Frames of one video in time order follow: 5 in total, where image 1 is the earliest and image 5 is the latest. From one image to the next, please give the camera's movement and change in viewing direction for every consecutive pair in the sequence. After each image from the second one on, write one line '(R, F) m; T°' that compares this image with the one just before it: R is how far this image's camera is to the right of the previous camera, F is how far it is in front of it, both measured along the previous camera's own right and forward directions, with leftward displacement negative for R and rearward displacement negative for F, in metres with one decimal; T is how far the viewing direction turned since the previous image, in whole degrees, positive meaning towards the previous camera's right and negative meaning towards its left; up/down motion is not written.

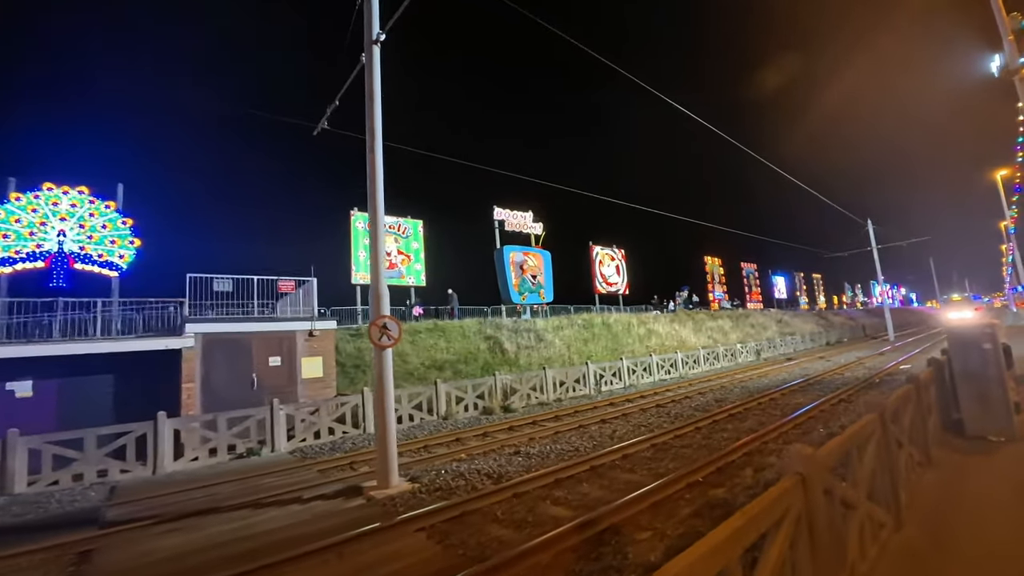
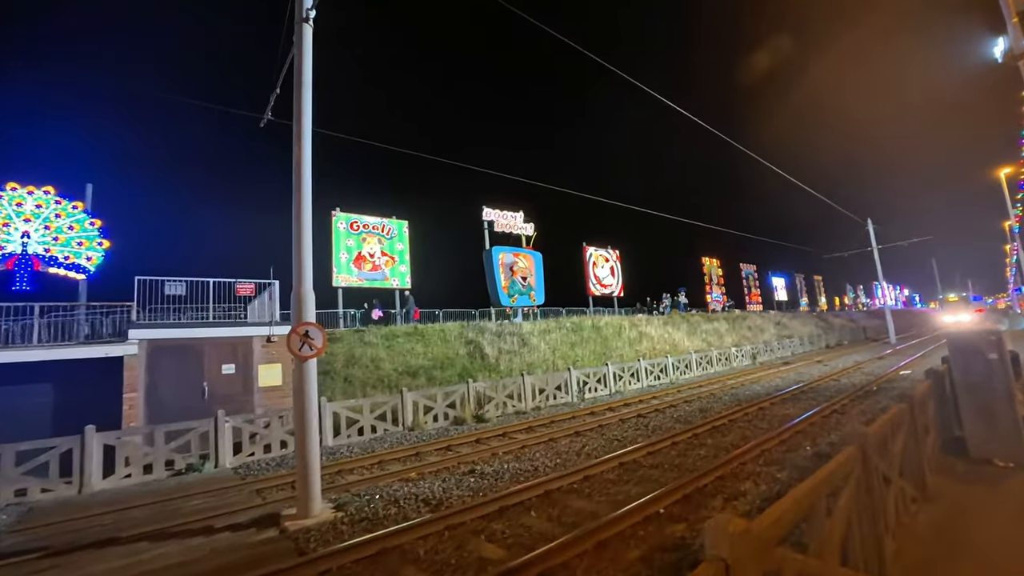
(+0.9, +1.0) m; 0°
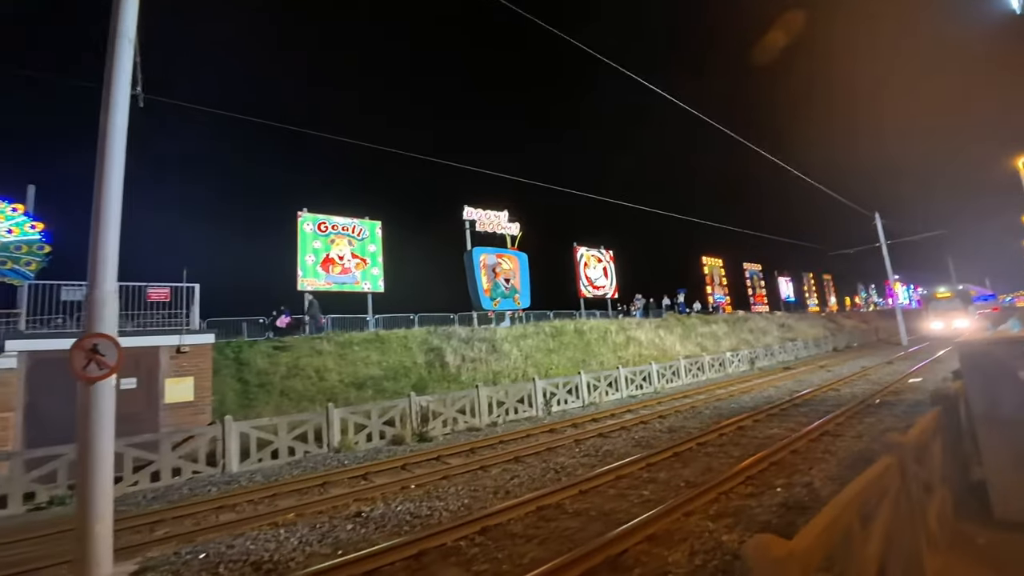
(+1.8, +1.9) m; -1°
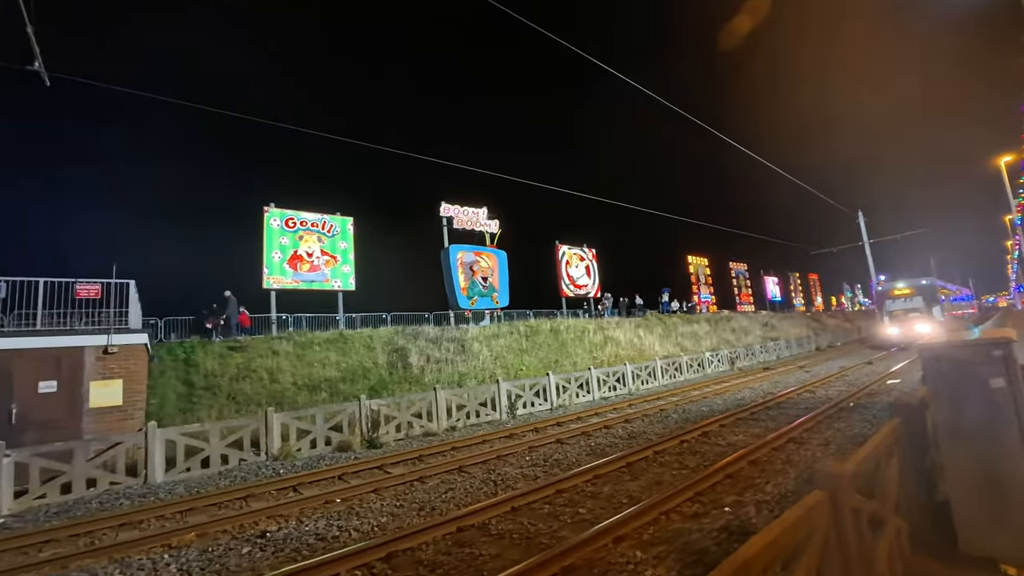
(+0.9, +0.8) m; +1°
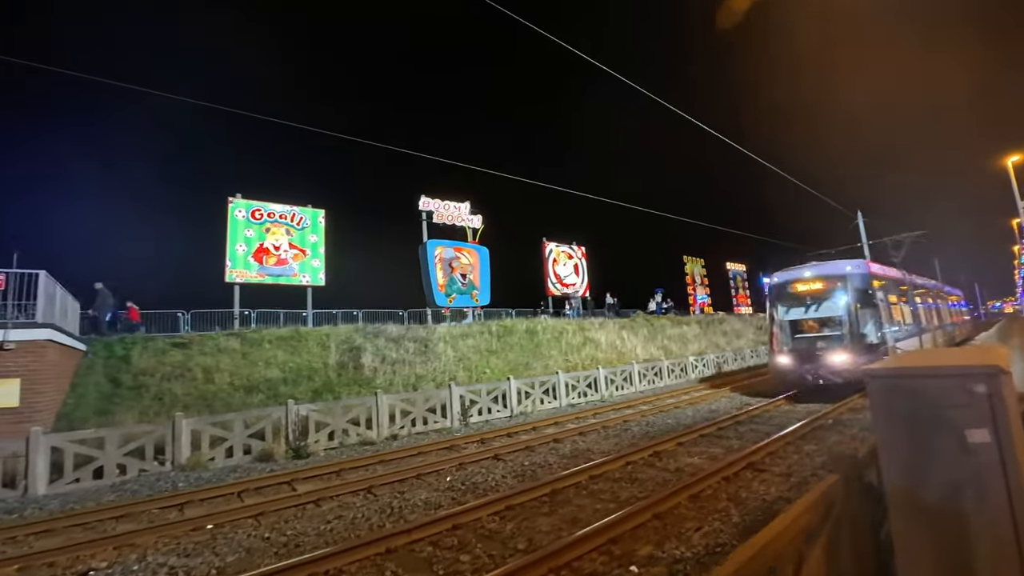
(+1.4, +1.2) m; 0°
